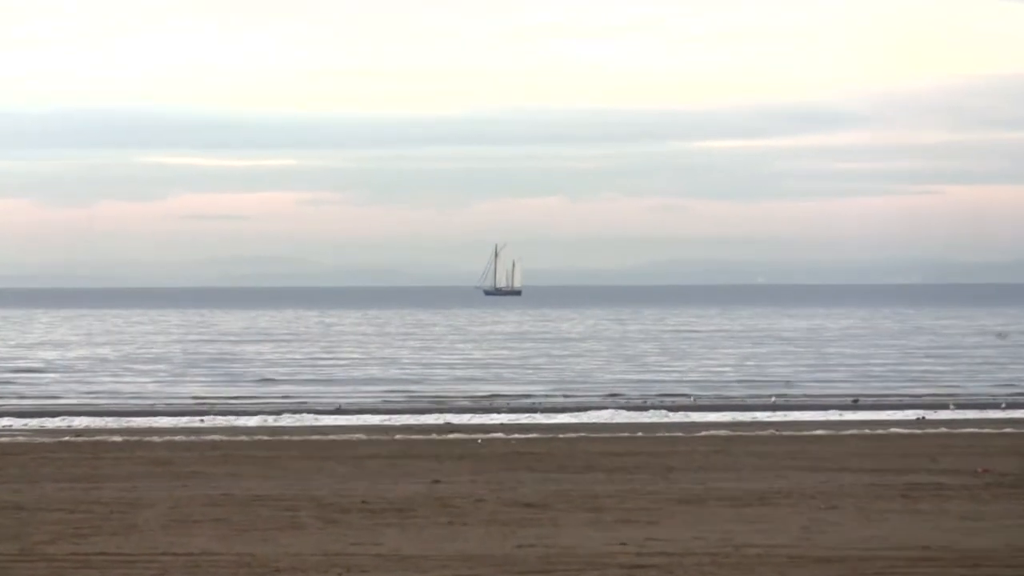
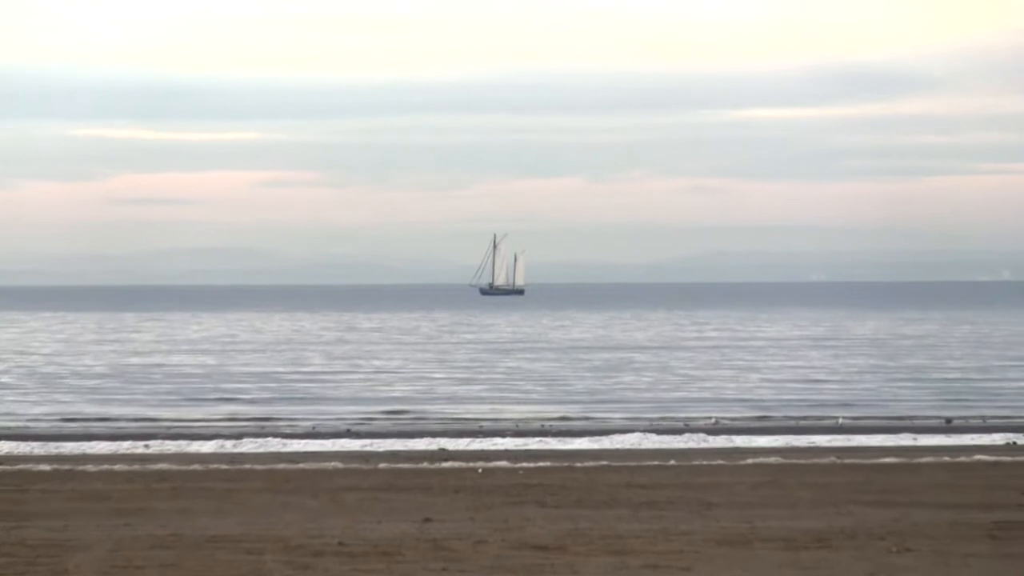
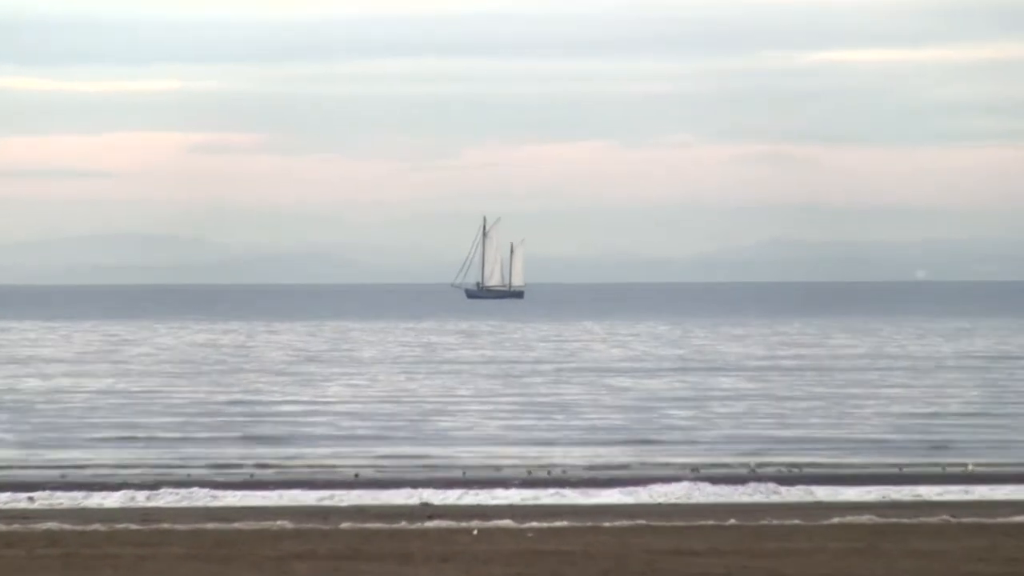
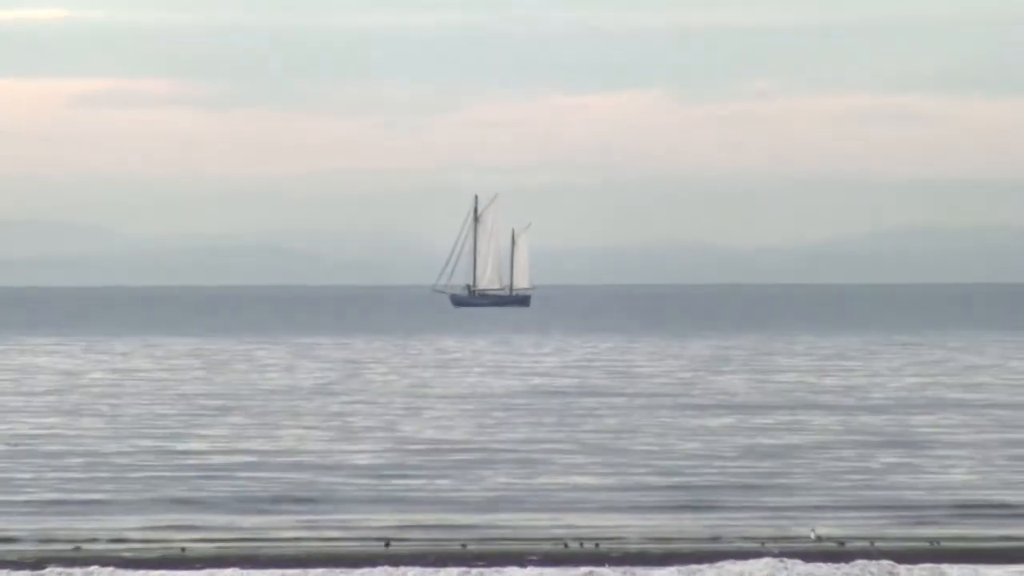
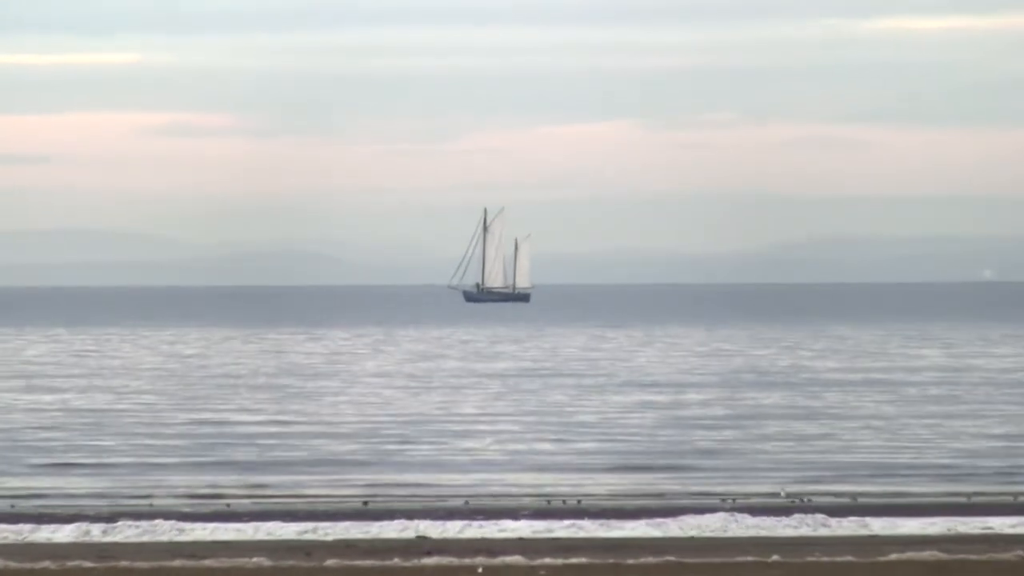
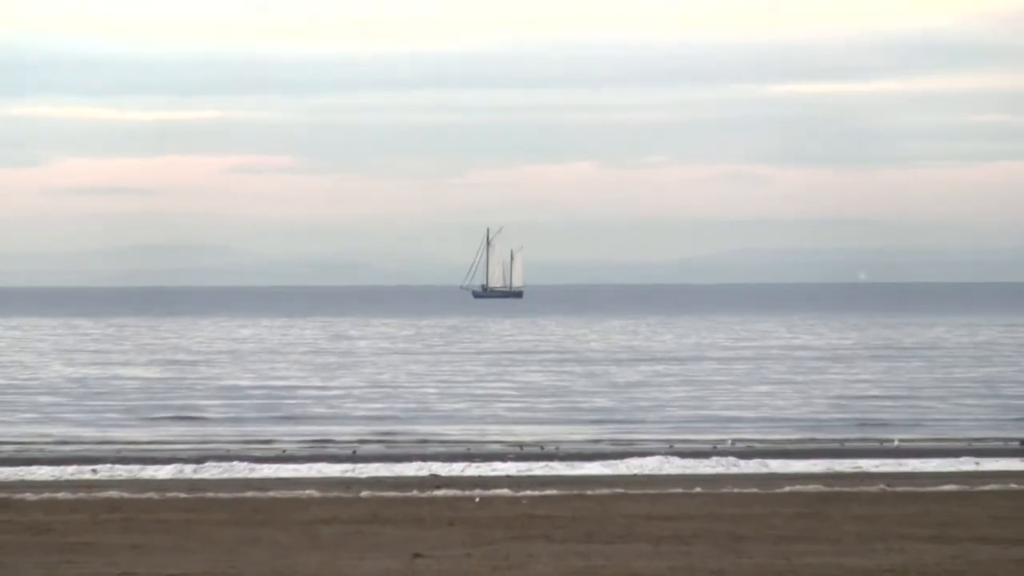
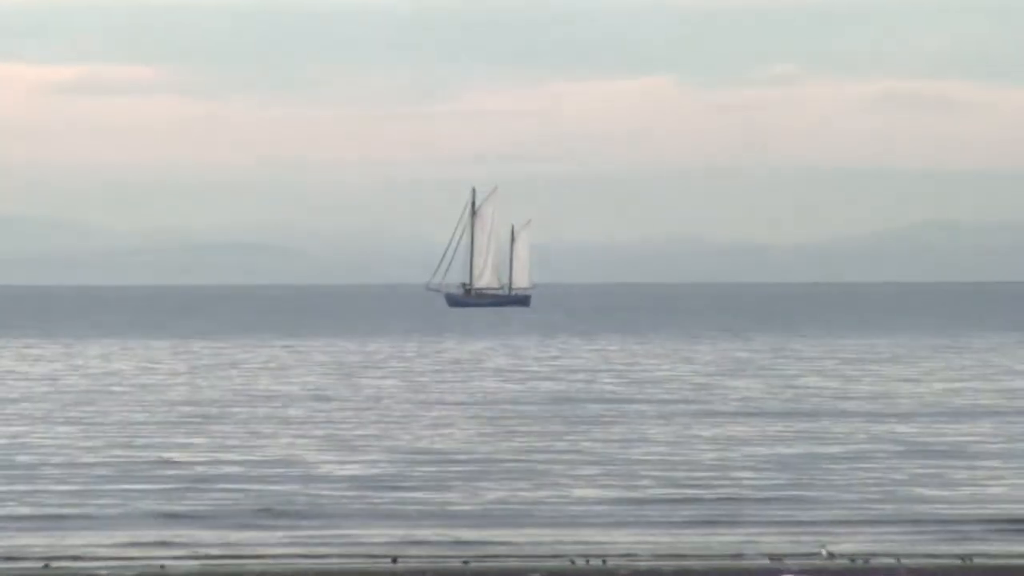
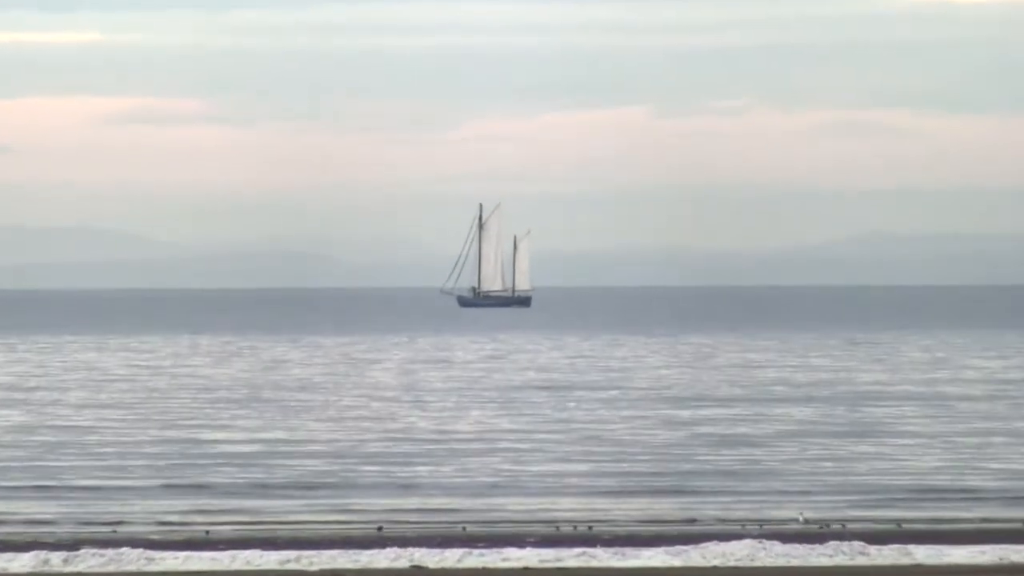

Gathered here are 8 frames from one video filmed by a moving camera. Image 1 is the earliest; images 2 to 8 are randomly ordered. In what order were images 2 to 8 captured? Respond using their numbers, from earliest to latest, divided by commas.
2, 6, 3, 5, 8, 4, 7
